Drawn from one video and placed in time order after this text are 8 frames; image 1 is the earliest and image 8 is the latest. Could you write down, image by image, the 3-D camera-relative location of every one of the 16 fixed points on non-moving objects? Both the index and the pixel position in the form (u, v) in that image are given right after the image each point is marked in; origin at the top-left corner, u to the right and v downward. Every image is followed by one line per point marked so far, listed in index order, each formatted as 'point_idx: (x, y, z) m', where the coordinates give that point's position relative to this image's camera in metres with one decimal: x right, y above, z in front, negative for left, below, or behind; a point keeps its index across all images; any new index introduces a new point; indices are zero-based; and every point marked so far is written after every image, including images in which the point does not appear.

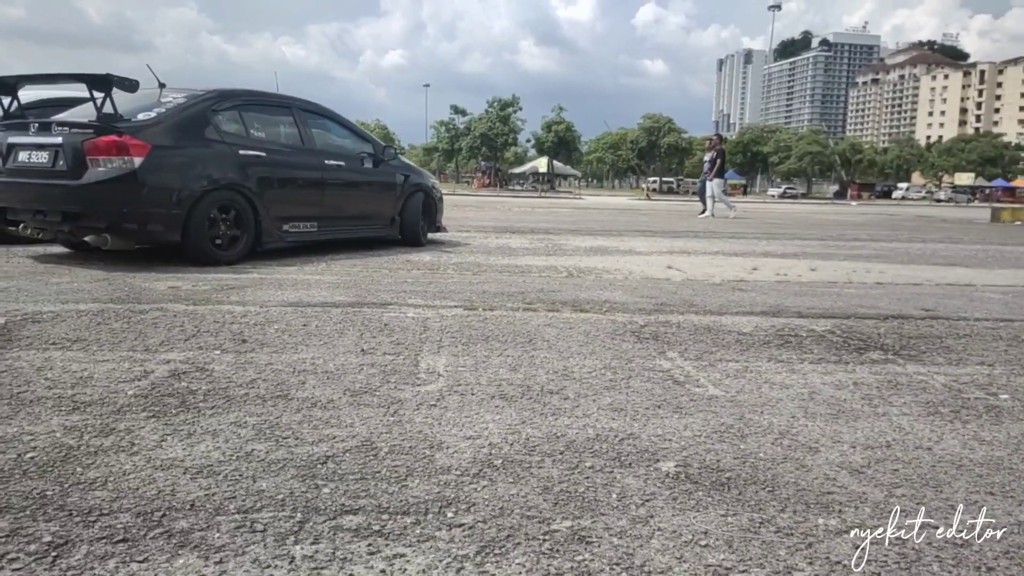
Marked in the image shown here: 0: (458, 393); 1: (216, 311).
0: (-0.2, -0.4, +3.2) m
1: (-1.6, -0.1, +4.7) m
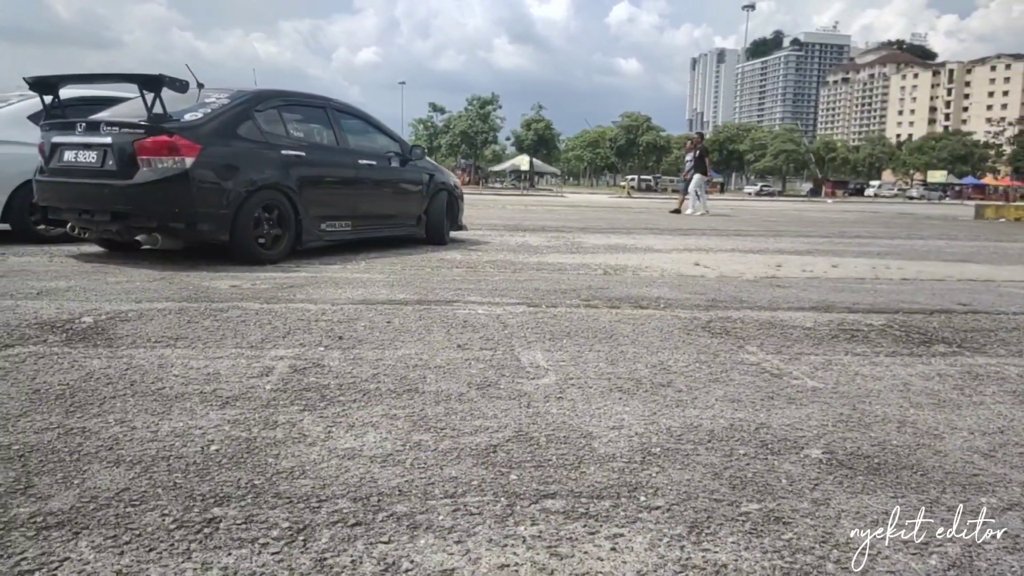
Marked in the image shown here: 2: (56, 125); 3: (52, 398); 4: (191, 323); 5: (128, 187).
0: (+0.3, -0.4, +3.4) m
1: (-1.2, -0.1, +4.8) m
2: (-3.4, +1.2, +6.6) m
3: (-1.5, -0.4, +2.9) m
4: (-1.6, -0.2, +4.4) m
5: (-2.7, +0.7, +6.3) m
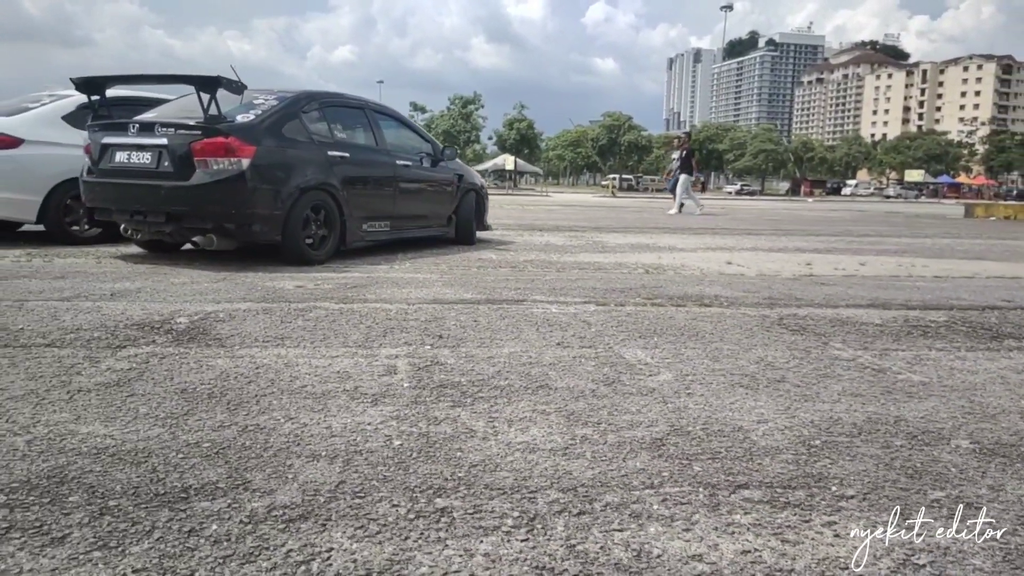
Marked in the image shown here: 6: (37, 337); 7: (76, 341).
0: (+0.7, -0.4, +3.5) m
1: (-0.7, -0.1, +4.9) m
2: (-3.0, +1.2, +6.6) m
3: (-1.0, -0.4, +3.0) m
4: (-1.1, -0.2, +4.4) m
5: (-2.3, +0.7, +6.3) m
6: (-2.1, -0.2, +3.9) m
7: (-1.9, -0.2, +3.8) m
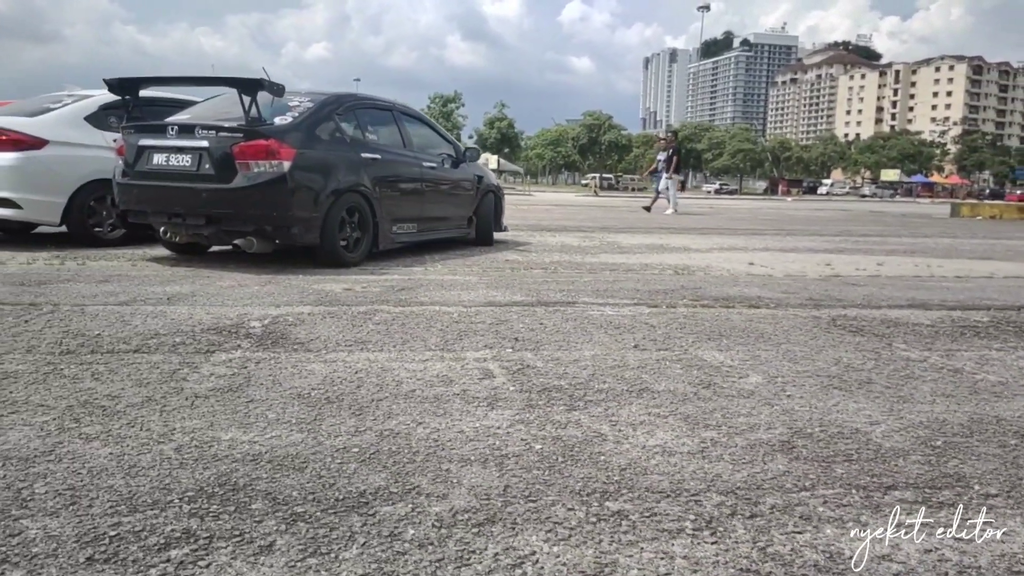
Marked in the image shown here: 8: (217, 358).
0: (+1.1, -0.4, +3.5) m
1: (-0.4, -0.1, +4.9) m
2: (-2.7, +1.2, +6.6) m
3: (-0.6, -0.4, +3.0) m
4: (-0.8, -0.2, +4.4) m
5: (-2.0, +0.7, +6.2) m
6: (-1.7, -0.2, +3.9) m
7: (-1.5, -0.3, +3.8) m
8: (-1.2, -0.3, +3.6) m
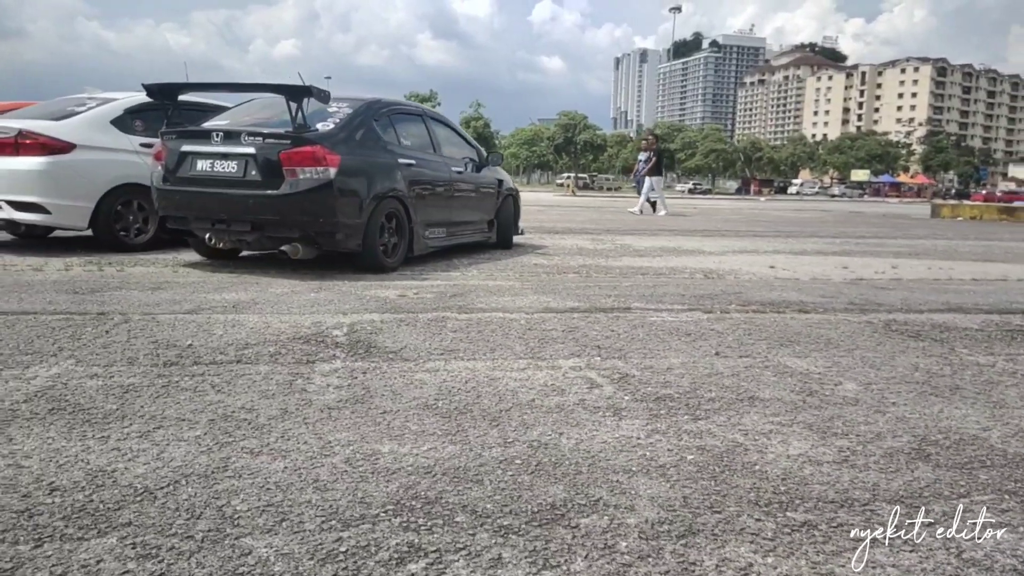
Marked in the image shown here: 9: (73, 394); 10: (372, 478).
0: (+1.5, -0.4, +3.6) m
1: (0.0, -0.2, +4.9) m
2: (-2.4, +1.1, +6.5) m
3: (-0.2, -0.4, +3.1) m
4: (-0.4, -0.2, +4.5) m
5: (-1.7, +0.6, +6.2) m
6: (-1.3, -0.3, +3.9) m
7: (-1.1, -0.3, +3.8) m
8: (-0.8, -0.3, +3.7) m
9: (-1.6, -0.4, +3.2) m
10: (-0.4, -0.5, +2.4) m
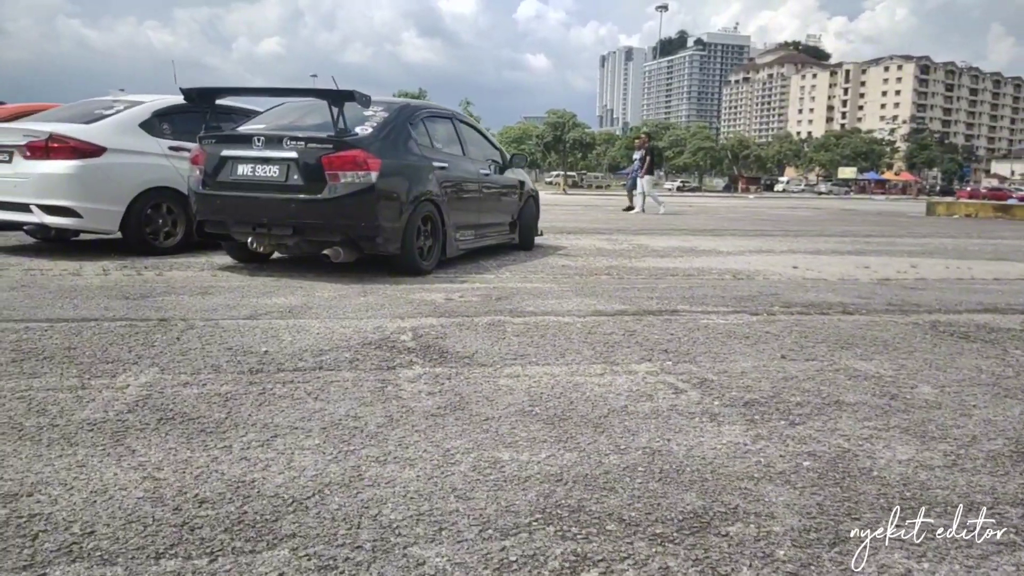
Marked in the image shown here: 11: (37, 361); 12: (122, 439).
0: (+1.9, -0.4, +3.7) m
1: (+0.3, -0.2, +5.0) m
2: (-2.1, +1.1, +6.5) m
3: (+0.2, -0.5, +3.1) m
4: (-0.1, -0.3, +4.5) m
5: (-1.4, +0.6, +6.3) m
6: (-1.0, -0.3, +3.9) m
7: (-0.7, -0.3, +3.9) m
8: (-0.4, -0.4, +3.7) m
9: (-1.2, -0.4, +3.2) m
10: (0.0, -0.5, +2.4) m
11: (-2.0, -0.3, +3.7) m
12: (-1.2, -0.5, +2.7) m
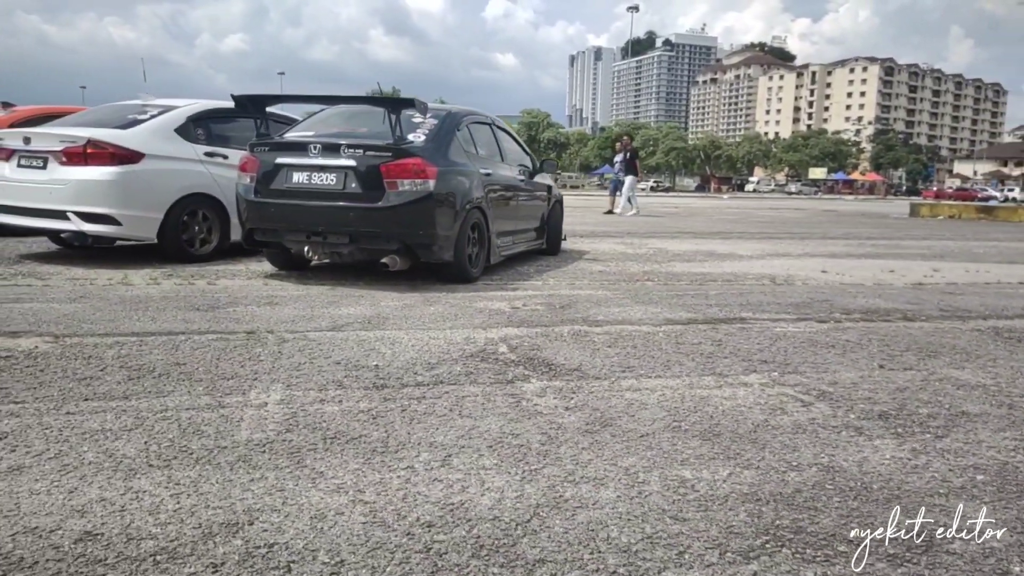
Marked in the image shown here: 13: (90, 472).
0: (+2.4, -0.5, +3.8) m
1: (+0.8, -0.3, +5.0) m
2: (-1.7, +1.1, +6.5) m
3: (+0.7, -0.5, +3.1) m
4: (+0.4, -0.3, +4.5) m
5: (-1.0, +0.6, +6.2) m
6: (-0.4, -0.4, +3.9) m
7: (-0.2, -0.4, +3.8) m
8: (+0.1, -0.4, +3.7) m
9: (-0.7, -0.5, +3.1) m
10: (+0.6, -0.6, +2.5) m
11: (-1.5, -0.4, +3.6) m
12: (-0.6, -0.5, +2.7) m
13: (-1.2, -0.5, +2.6) m
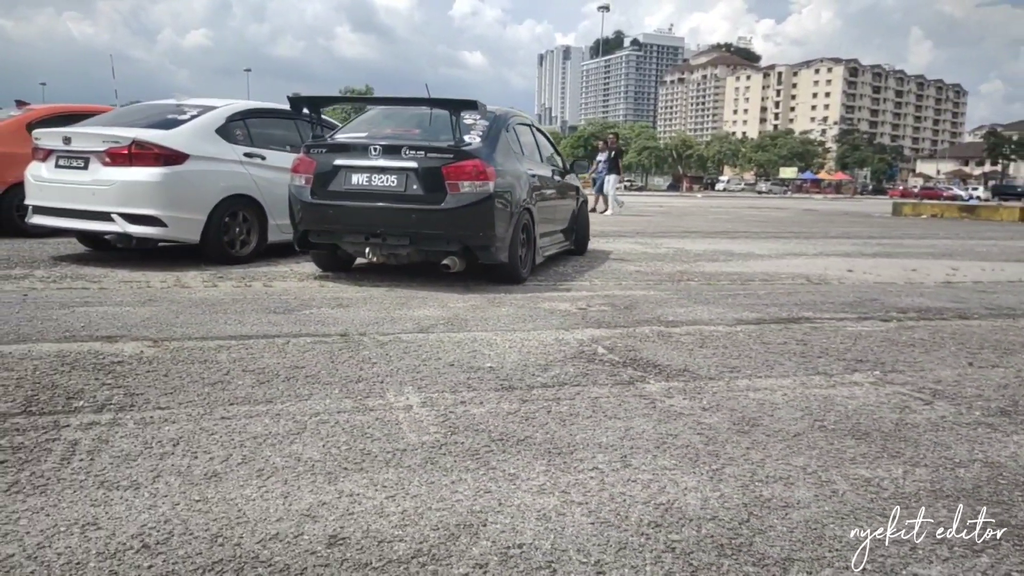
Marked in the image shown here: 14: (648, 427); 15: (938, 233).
0: (+2.9, -0.5, +4.0) m
1: (+1.2, -0.3, +5.1) m
2: (-1.3, +1.0, +6.5) m
3: (+1.3, -0.5, +3.2) m
4: (+0.9, -0.3, +4.6) m
5: (-0.5, +0.5, +6.2) m
6: (+0.1, -0.4, +3.9) m
7: (+0.3, -0.4, +3.9) m
8: (+0.6, -0.4, +3.8) m
9: (-0.1, -0.5, +3.2) m
10: (+1.1, -0.6, +2.5) m
11: (-0.9, -0.4, +3.6) m
12: (-0.1, -0.5, +2.7) m
13: (-0.6, -0.5, +2.6) m
14: (+0.5, -0.5, +3.2) m
15: (+7.5, +0.9, +15.6) m
